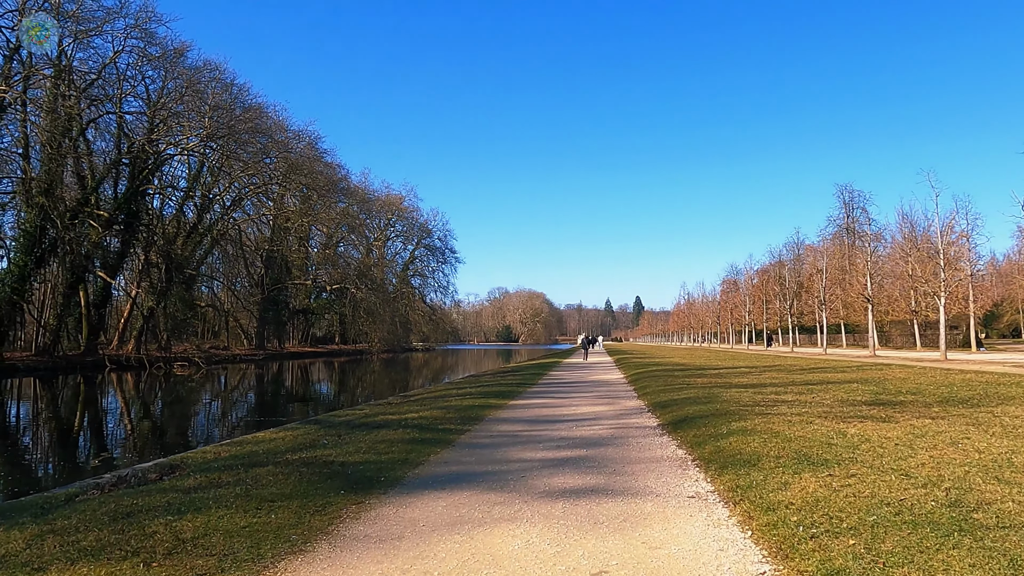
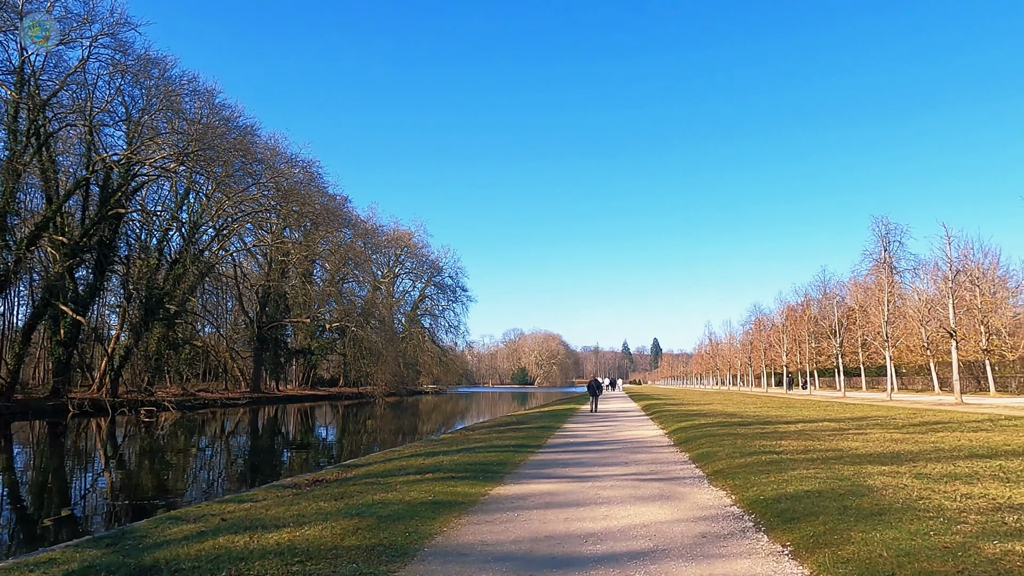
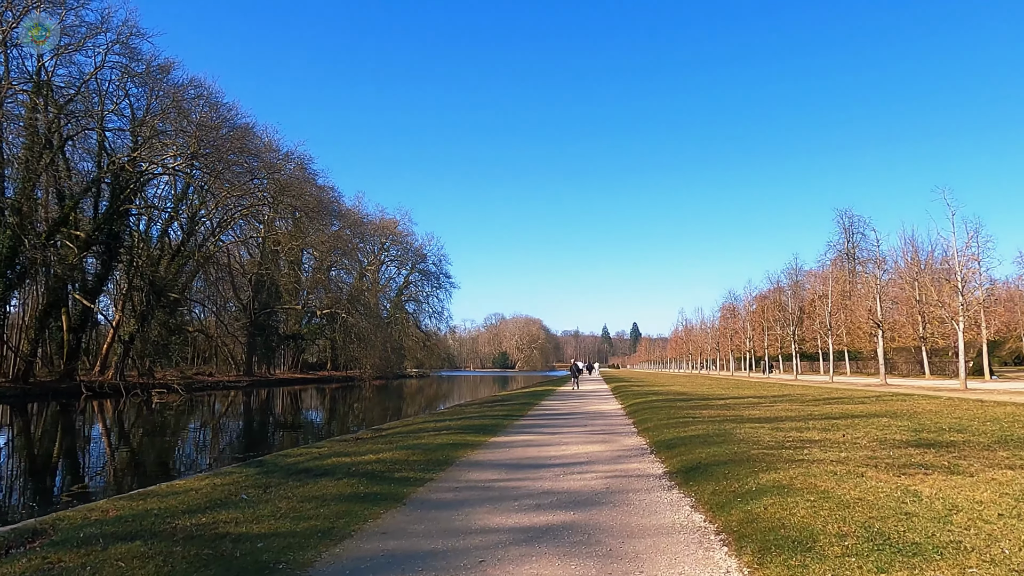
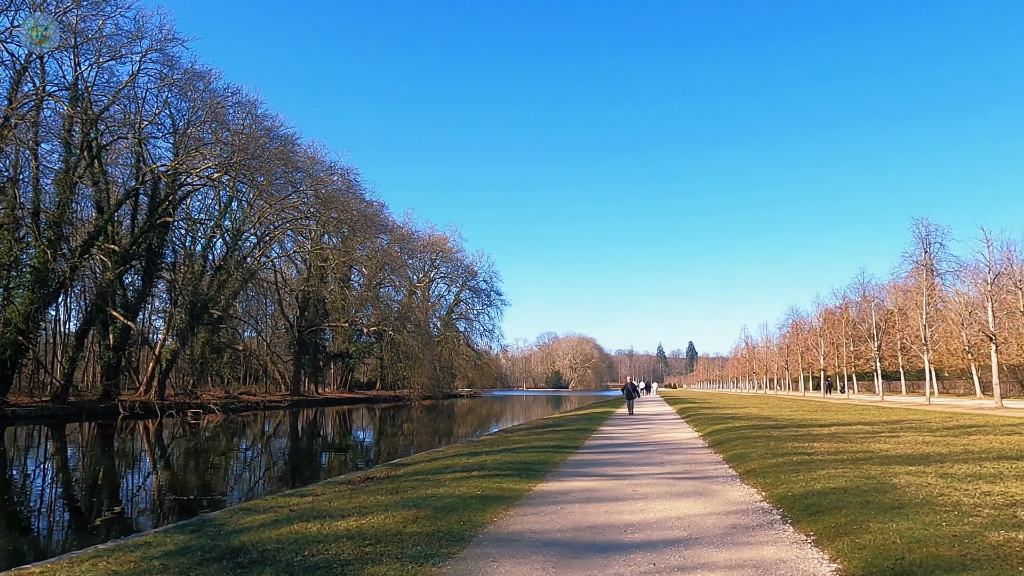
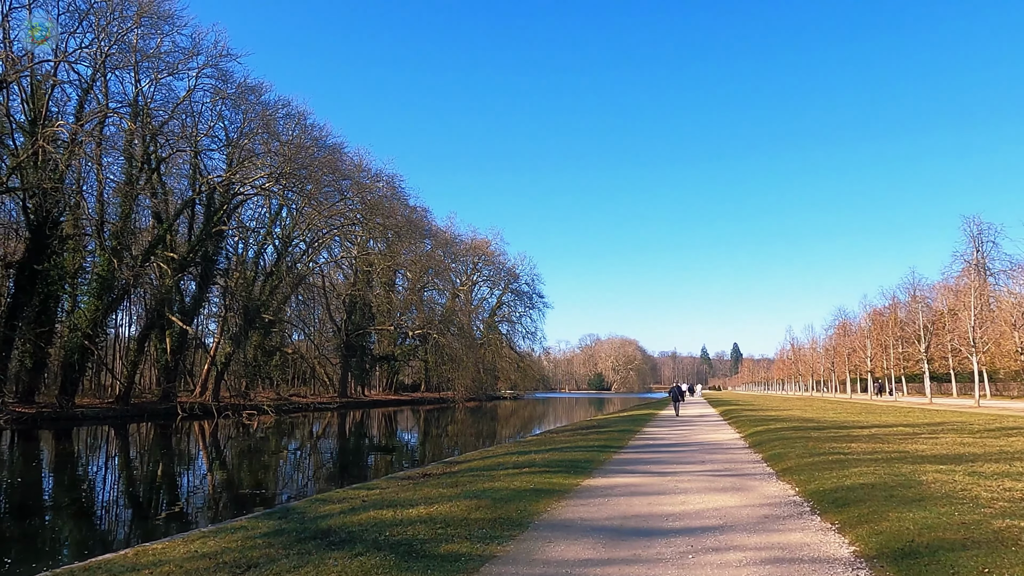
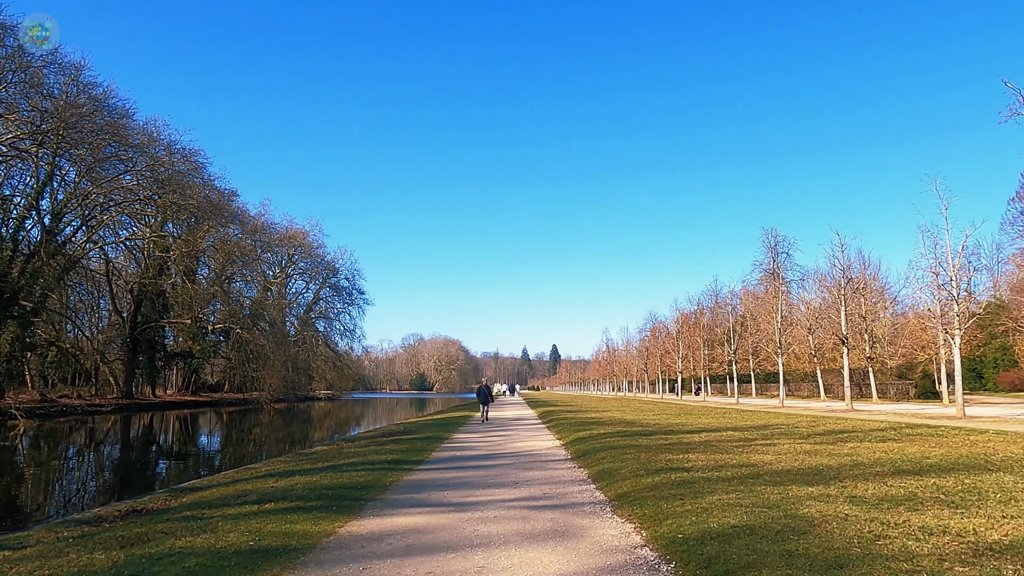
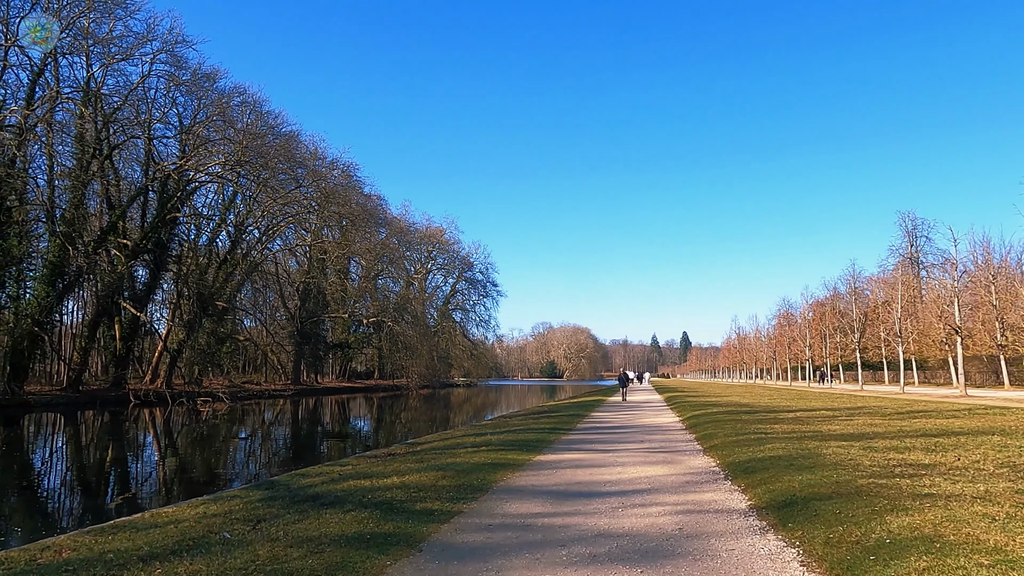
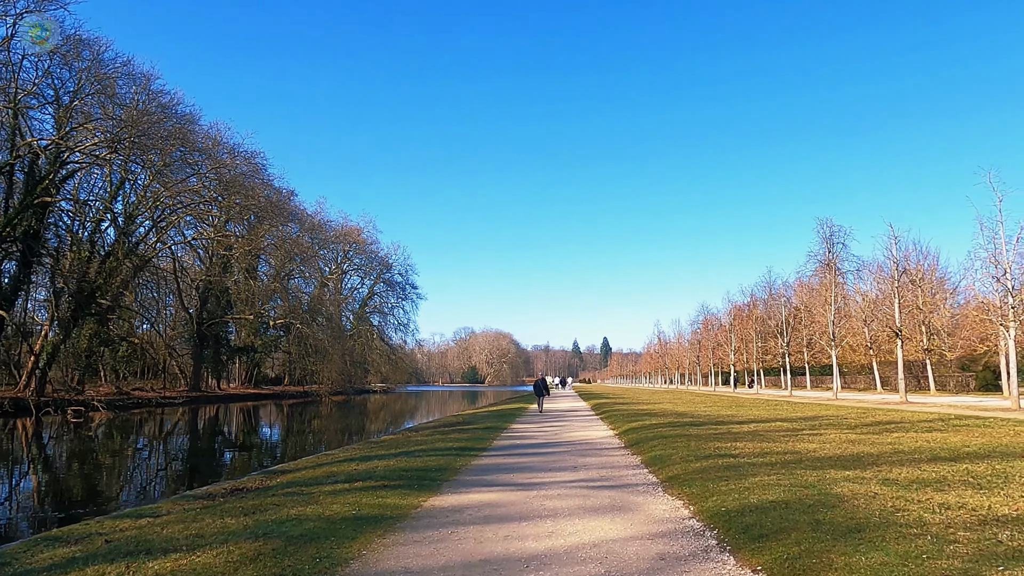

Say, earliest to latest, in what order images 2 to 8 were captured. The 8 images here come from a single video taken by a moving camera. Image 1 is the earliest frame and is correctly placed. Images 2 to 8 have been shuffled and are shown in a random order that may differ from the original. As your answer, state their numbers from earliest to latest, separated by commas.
3, 7, 5, 4, 2, 8, 6
